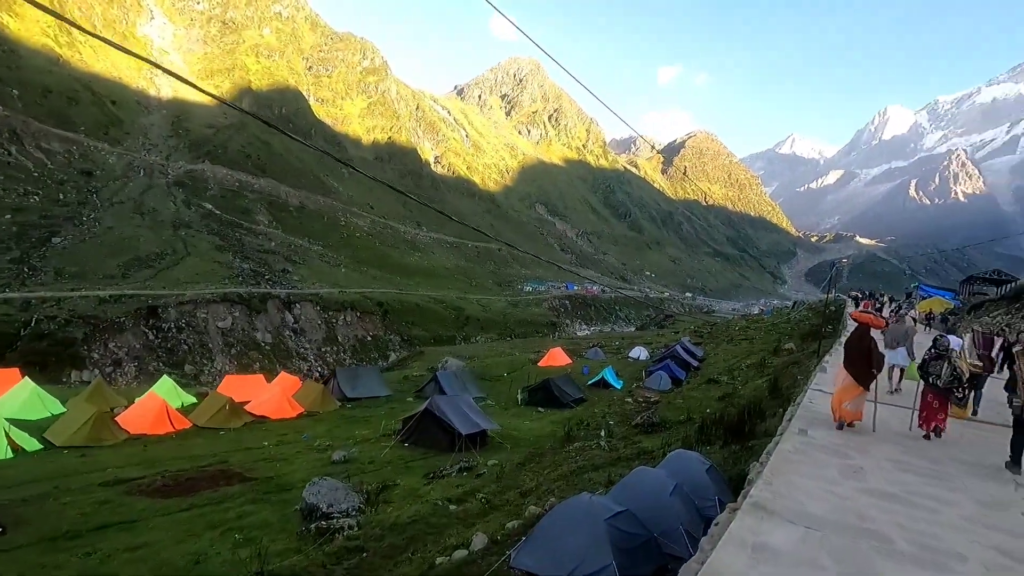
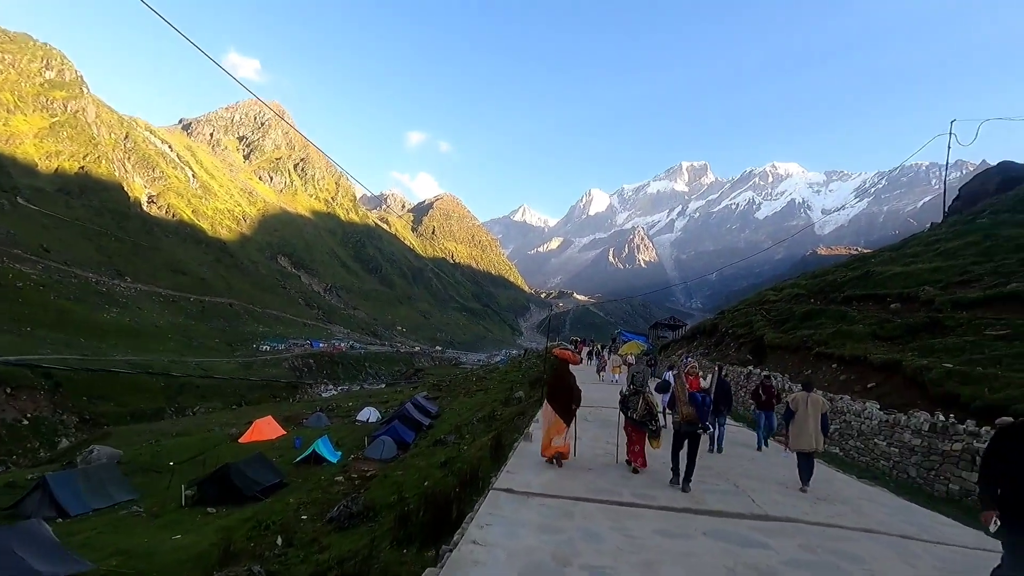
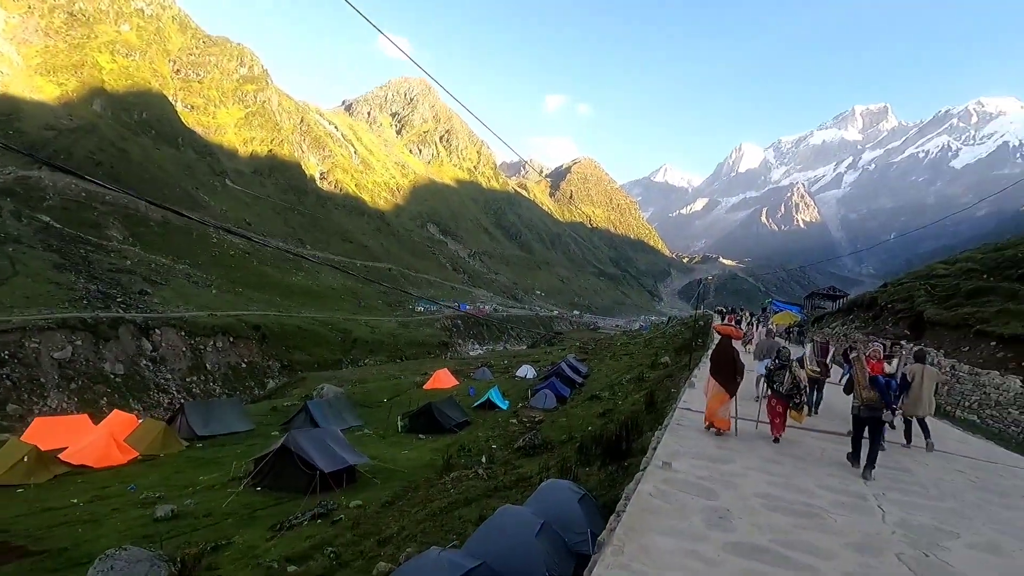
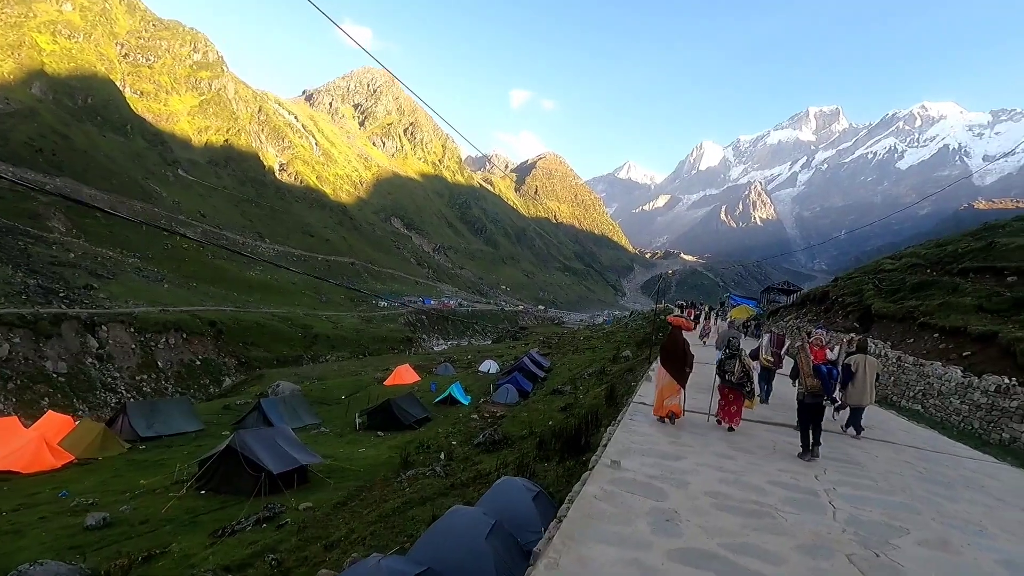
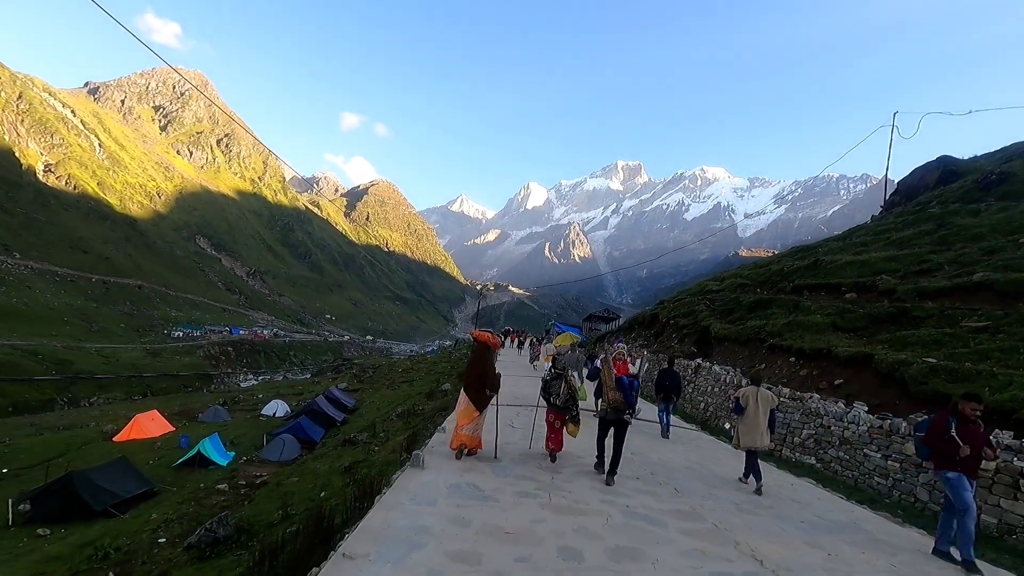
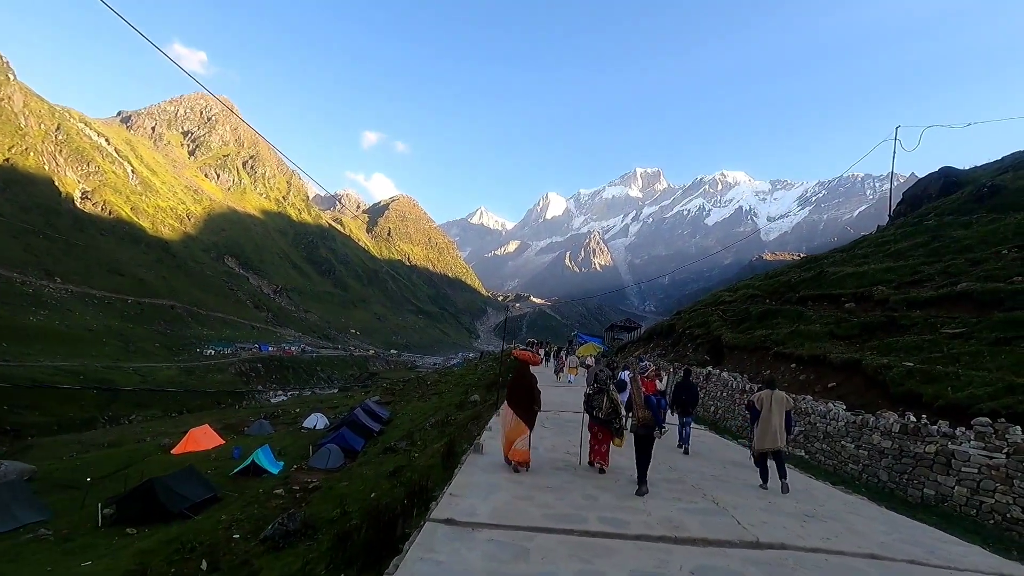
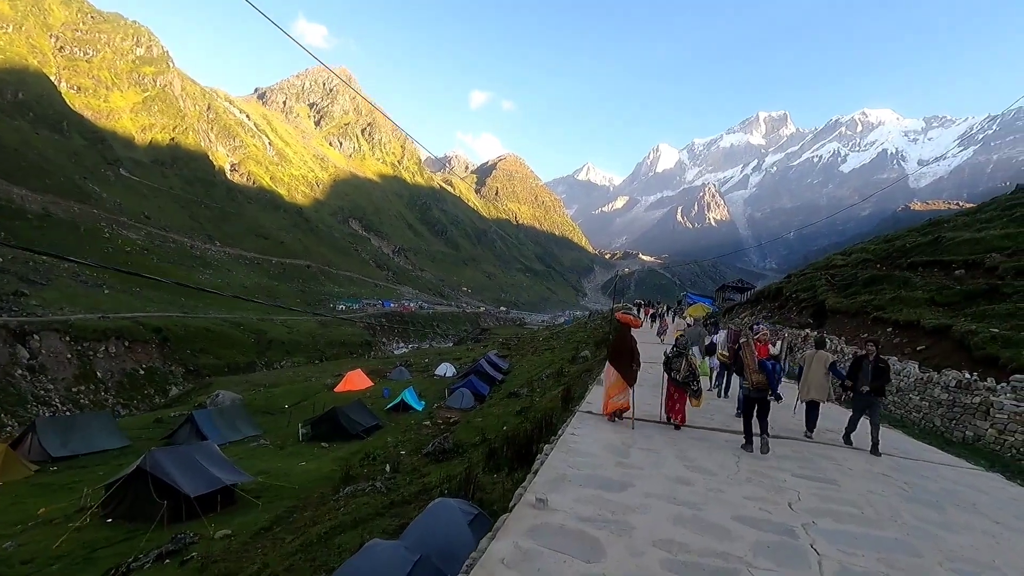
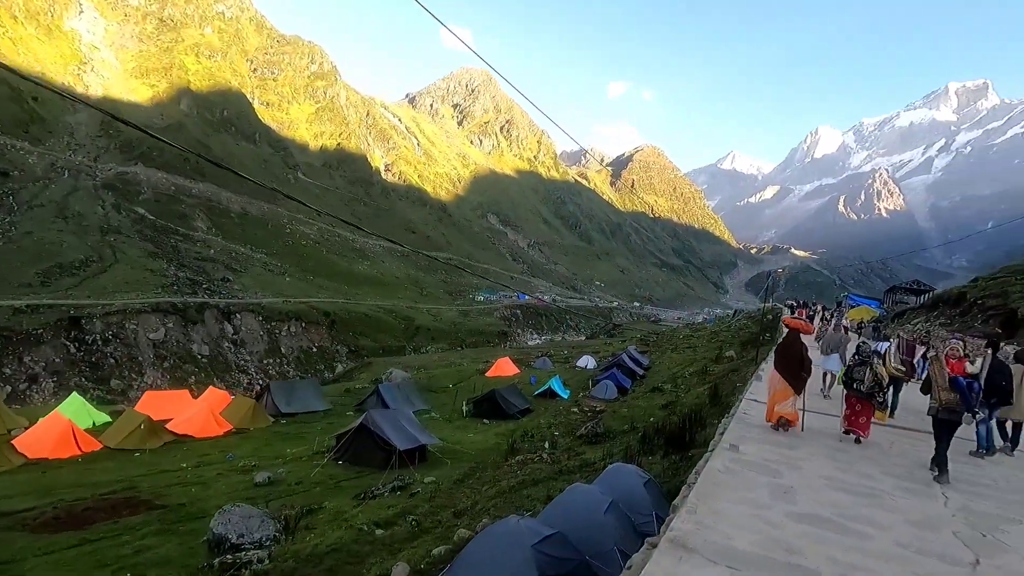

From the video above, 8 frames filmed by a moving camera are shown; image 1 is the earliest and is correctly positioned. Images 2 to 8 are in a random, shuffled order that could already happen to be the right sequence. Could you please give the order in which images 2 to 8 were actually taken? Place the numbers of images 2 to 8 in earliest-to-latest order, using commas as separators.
8, 3, 4, 7, 2, 6, 5
